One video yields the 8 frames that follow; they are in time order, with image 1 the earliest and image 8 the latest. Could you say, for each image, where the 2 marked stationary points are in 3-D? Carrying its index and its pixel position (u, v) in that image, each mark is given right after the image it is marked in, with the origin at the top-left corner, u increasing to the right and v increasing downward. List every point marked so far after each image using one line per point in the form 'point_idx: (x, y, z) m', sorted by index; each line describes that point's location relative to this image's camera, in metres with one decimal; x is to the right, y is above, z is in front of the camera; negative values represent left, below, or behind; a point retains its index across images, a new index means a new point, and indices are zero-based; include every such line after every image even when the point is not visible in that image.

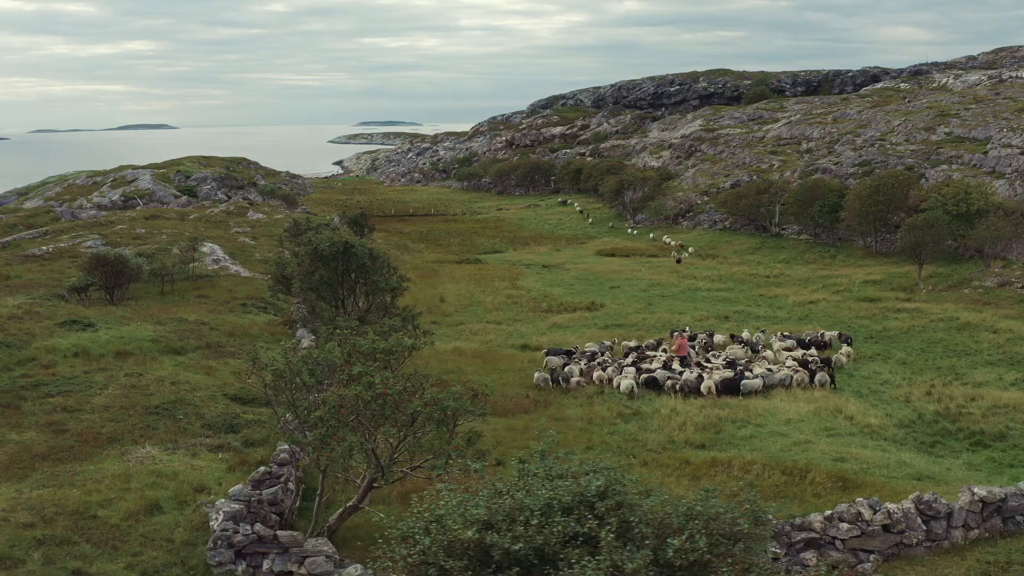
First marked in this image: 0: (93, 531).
0: (-6.8, -4.0, +10.5) m
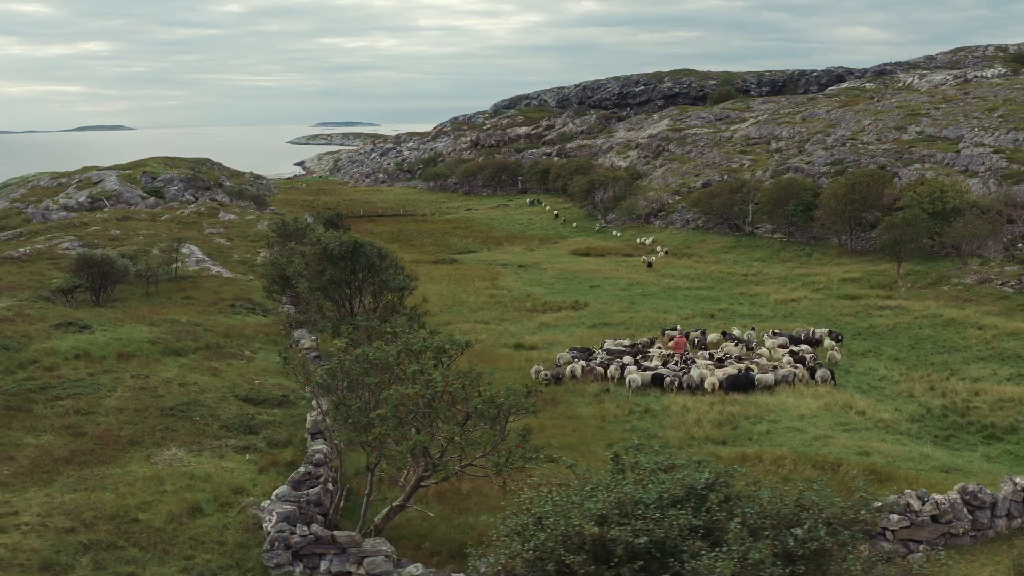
0: (-6.0, -3.9, +10.3) m
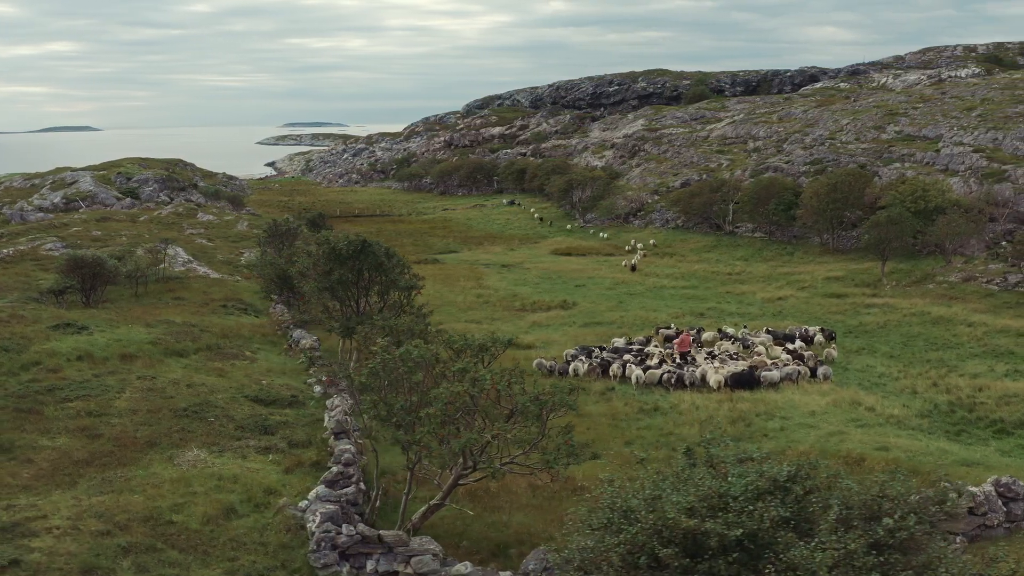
0: (-5.3, -3.9, +10.2) m
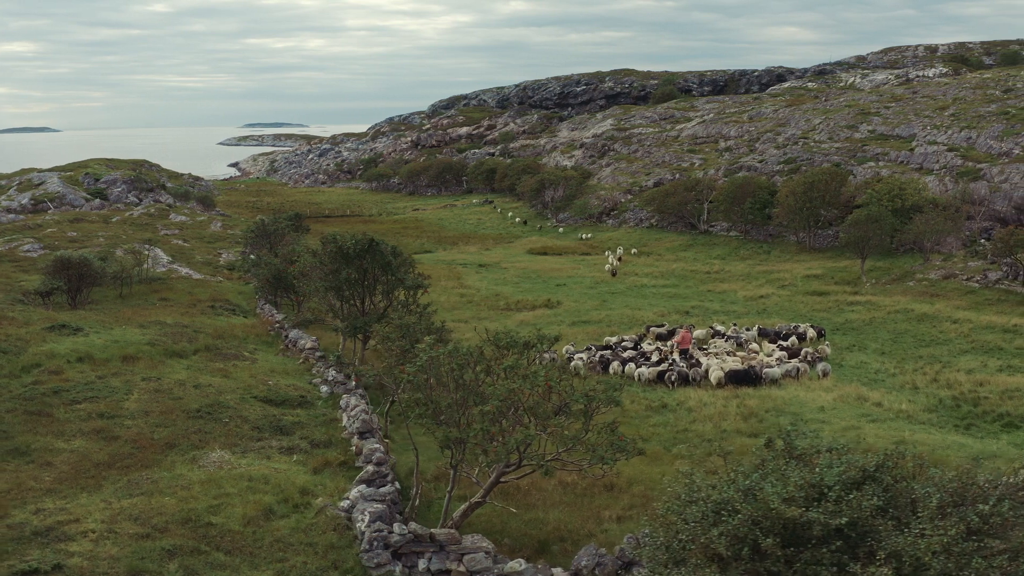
0: (-4.5, -3.9, +10.0) m
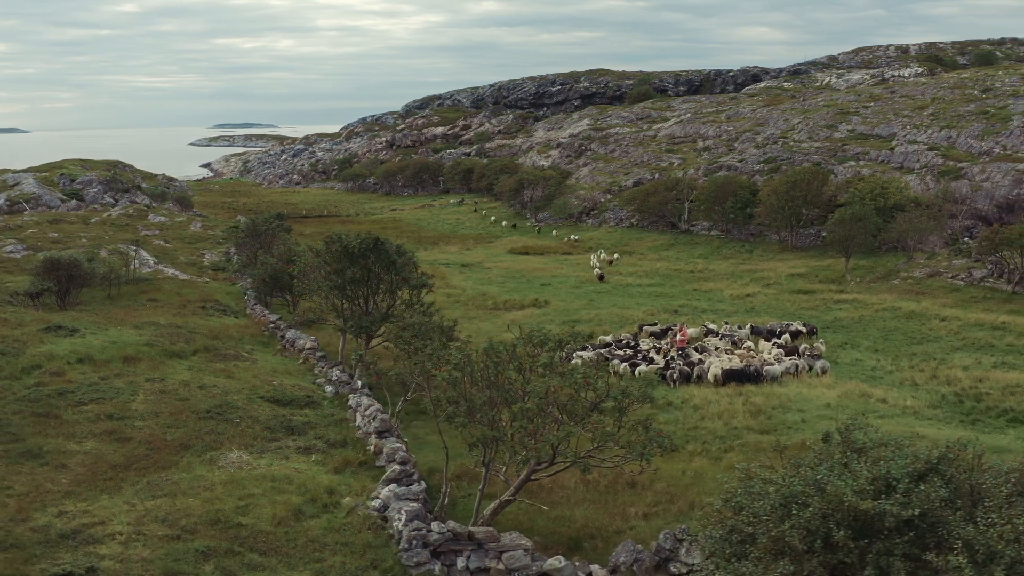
0: (-4.0, -3.9, +9.9) m
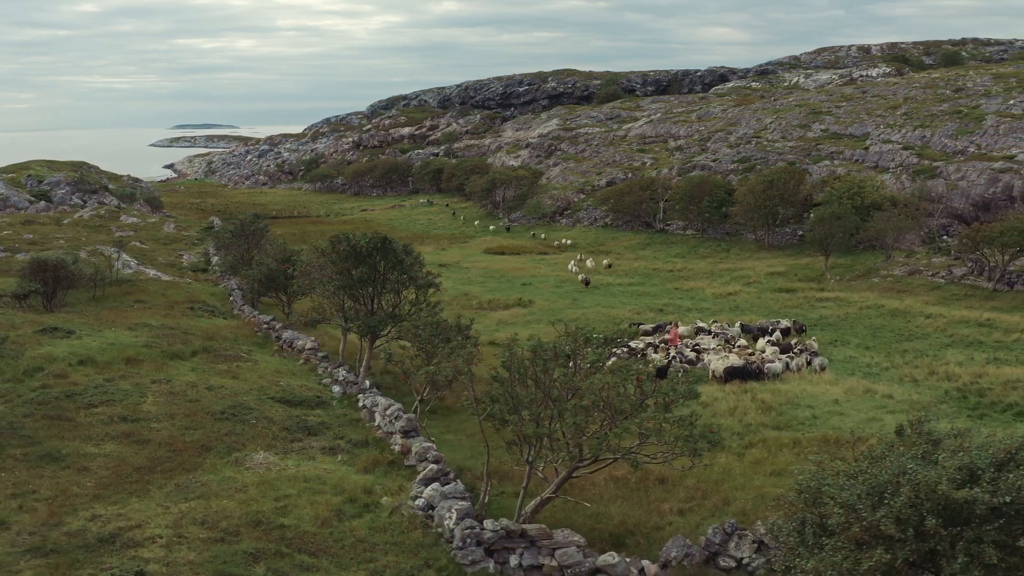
0: (-3.3, -3.8, +9.8) m
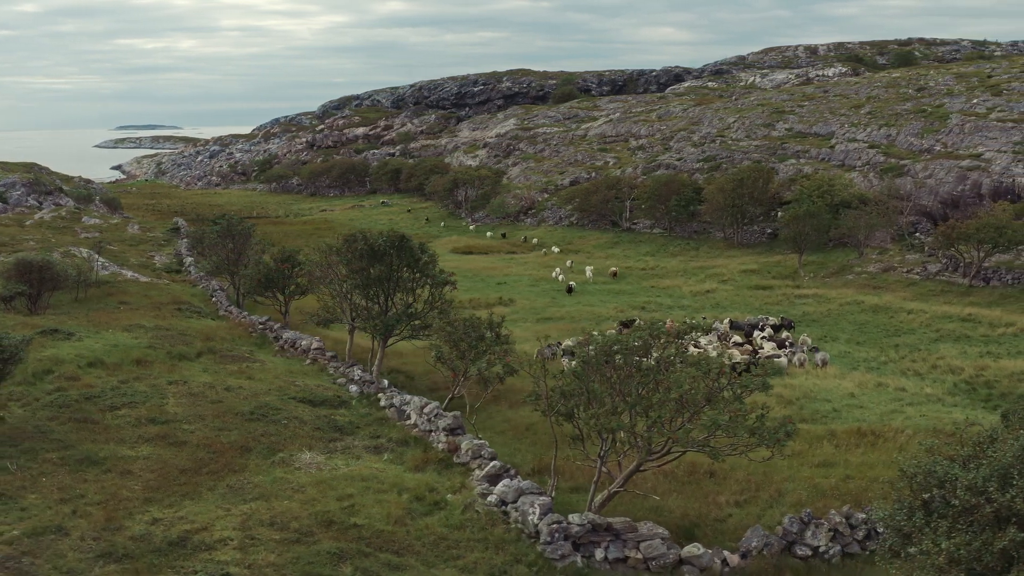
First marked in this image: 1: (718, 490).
0: (-2.0, -3.8, +9.8) m
1: (+4.1, -4.1, +13.0) m
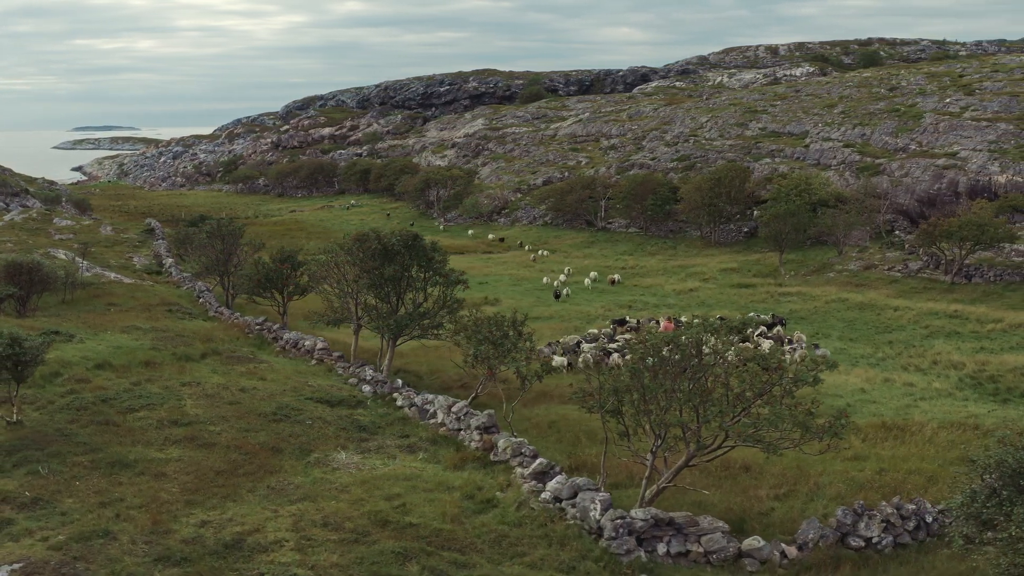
0: (-1.1, -3.8, +9.7) m
1: (+5.0, -4.0, +13.1) m
